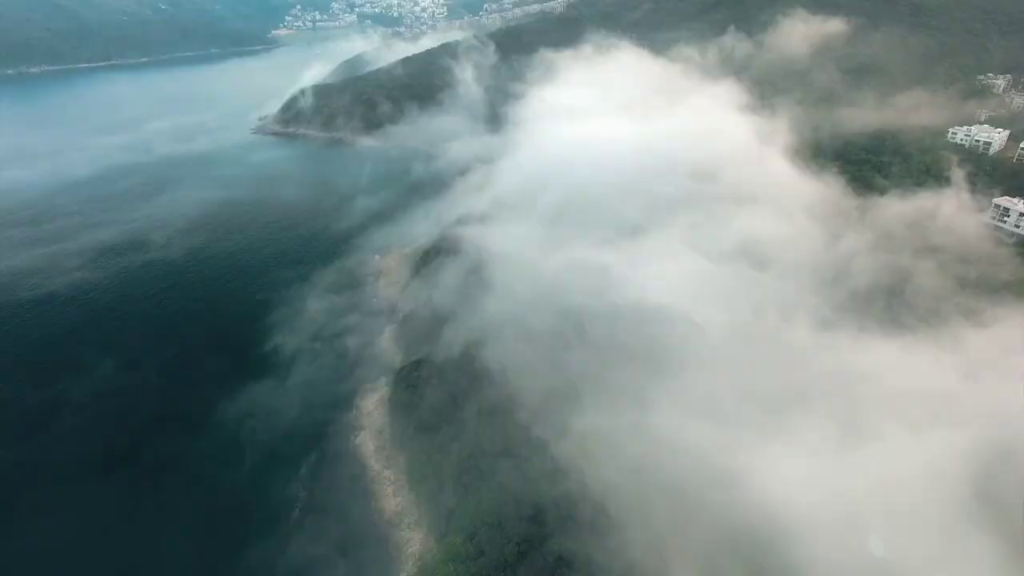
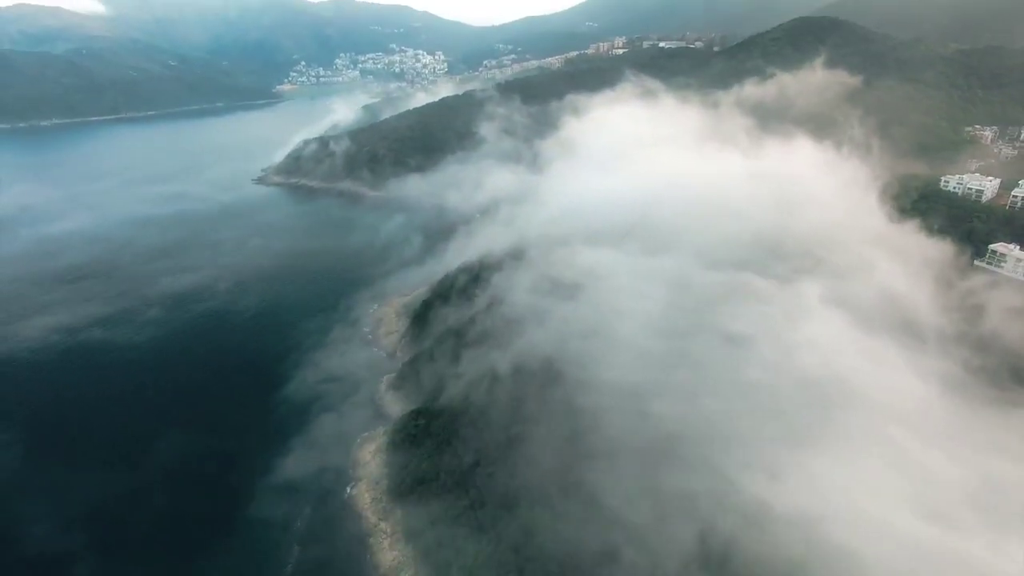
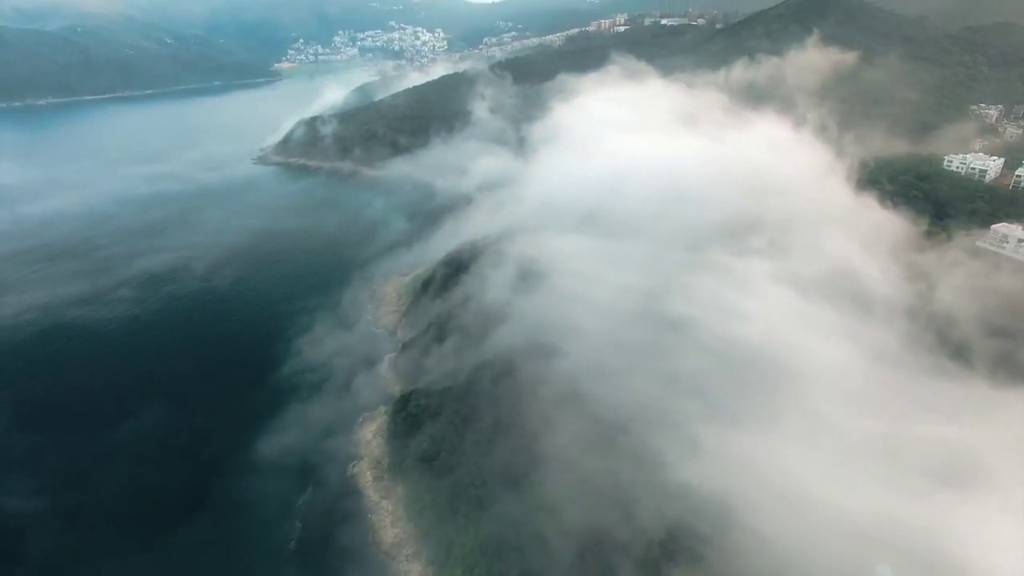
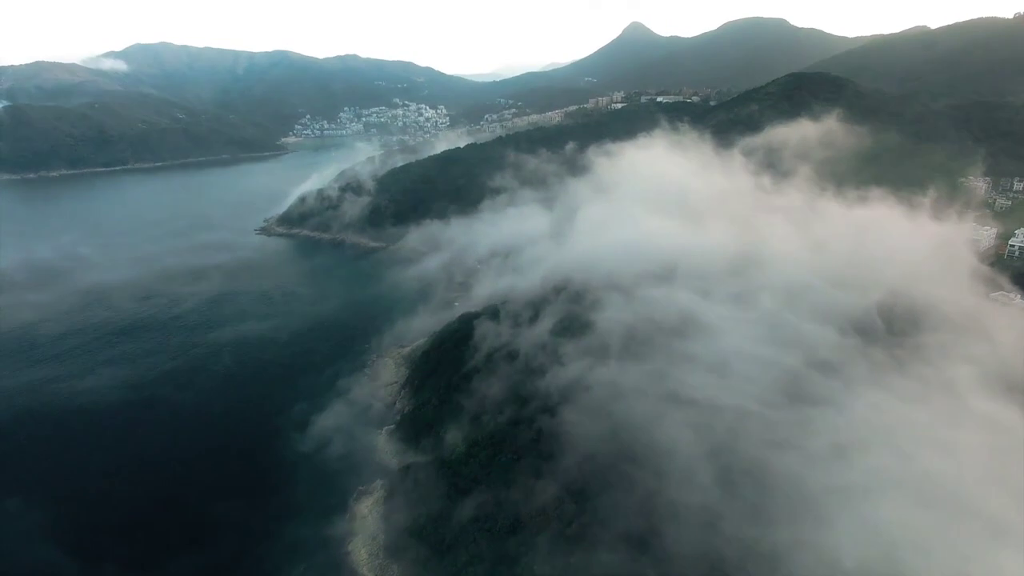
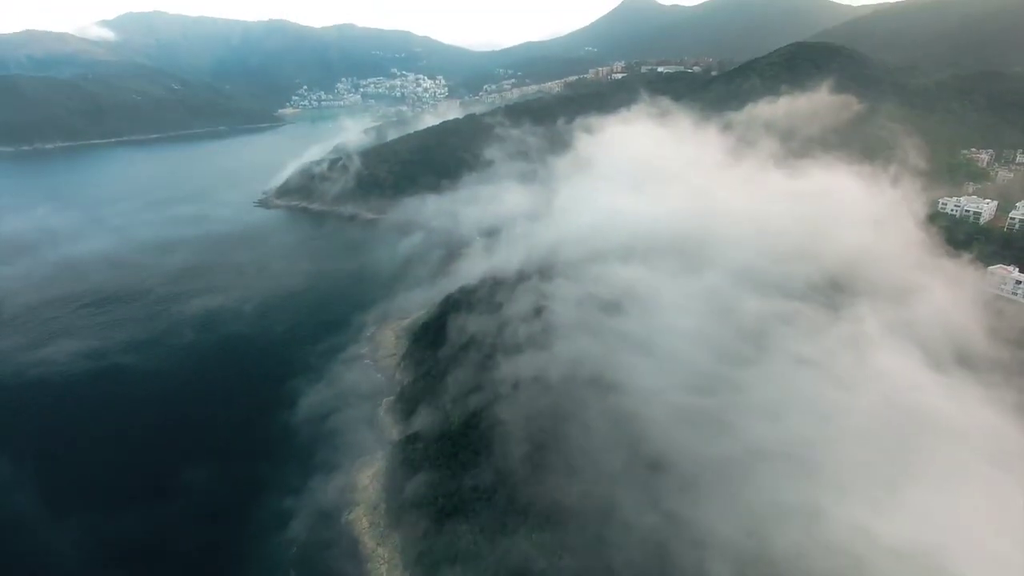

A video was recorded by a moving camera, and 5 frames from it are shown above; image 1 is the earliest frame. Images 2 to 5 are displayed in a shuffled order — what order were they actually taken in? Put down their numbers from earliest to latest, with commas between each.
3, 2, 5, 4
